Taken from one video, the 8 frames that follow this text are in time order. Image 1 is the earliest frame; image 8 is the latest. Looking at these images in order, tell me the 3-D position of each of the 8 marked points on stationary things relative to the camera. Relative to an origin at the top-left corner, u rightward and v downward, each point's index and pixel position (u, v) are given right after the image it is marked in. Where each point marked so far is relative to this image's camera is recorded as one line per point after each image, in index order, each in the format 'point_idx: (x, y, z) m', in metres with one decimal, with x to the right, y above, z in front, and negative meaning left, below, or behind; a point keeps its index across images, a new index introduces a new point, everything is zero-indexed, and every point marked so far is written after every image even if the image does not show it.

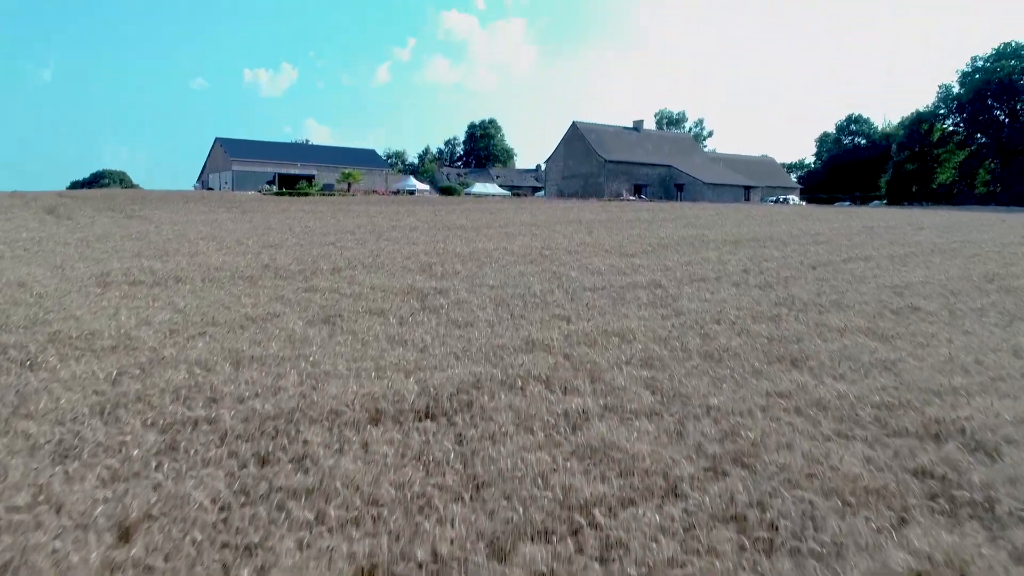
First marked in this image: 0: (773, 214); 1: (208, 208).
0: (+6.3, +1.8, +14.1) m
1: (-7.5, +2.0, +14.3) m
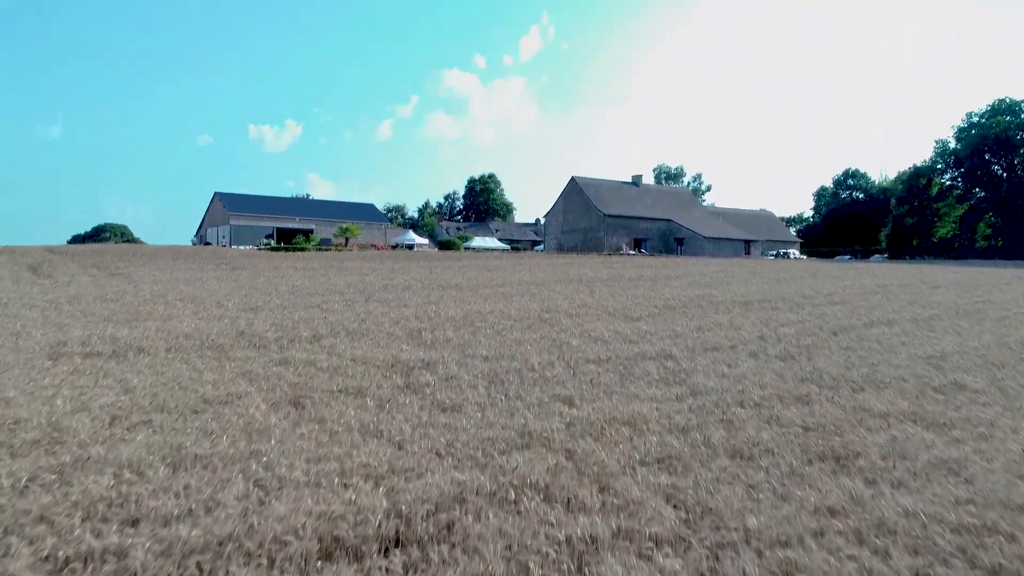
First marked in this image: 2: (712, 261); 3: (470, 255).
0: (+6.3, +0.4, +13.7) m
1: (-7.5, +0.6, +14.0) m
2: (+6.3, +0.8, +18.4) m
3: (-1.5, +1.1, +21.0) m
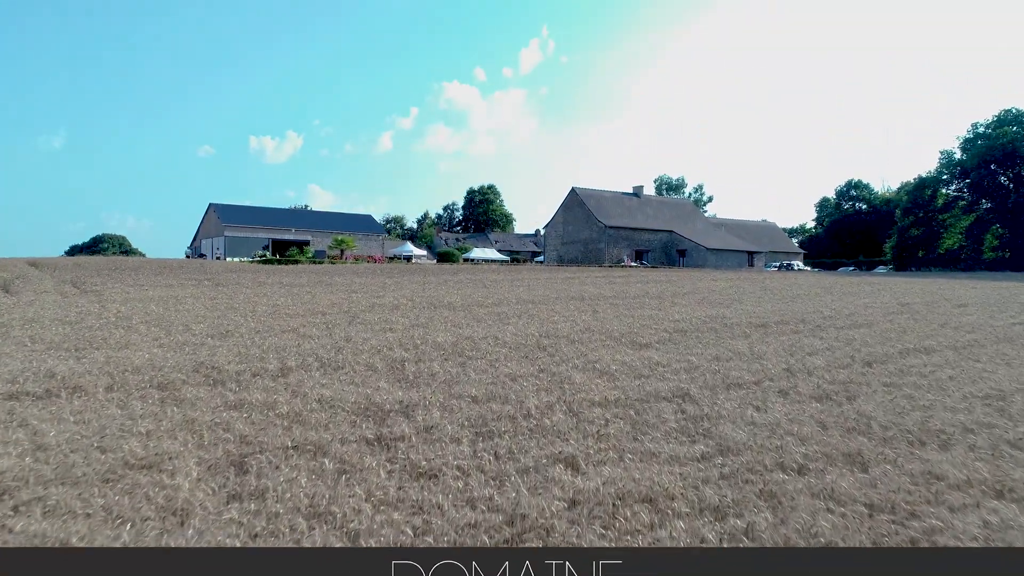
0: (+6.3, 0.0, +13.1) m
1: (-7.6, +0.2, +13.3) m
2: (+6.3, +0.4, +17.7) m
3: (-1.5, +0.6, +20.4) m
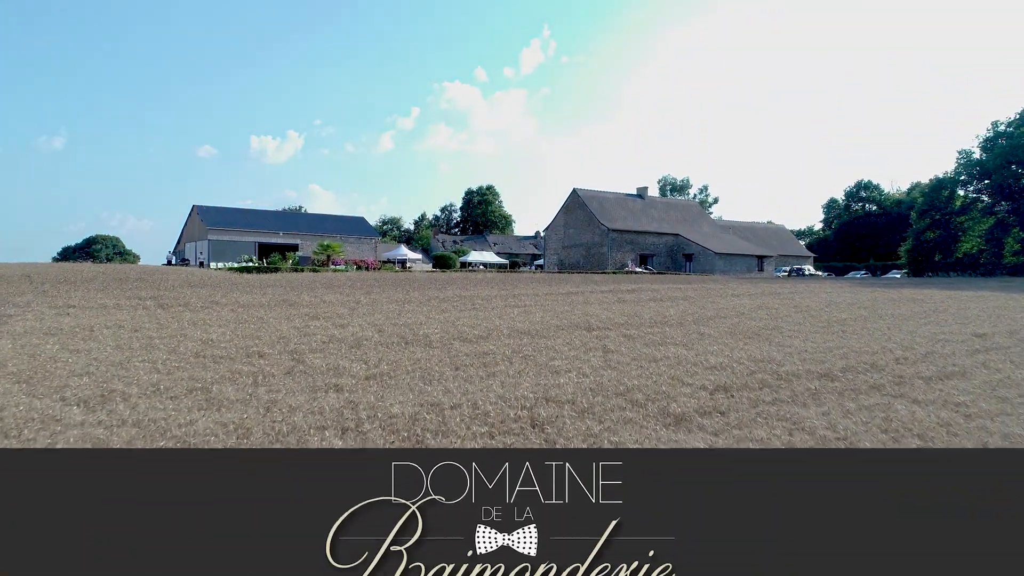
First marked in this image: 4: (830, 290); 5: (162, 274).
0: (+6.1, -0.4, +11.4) m
1: (-7.7, -0.2, +11.6) m
2: (+6.1, 0.0, +16.0) m
3: (-1.6, +0.2, +18.7) m
4: (+9.9, -0.1, +18.0) m
5: (-9.7, +0.4, +16.2) m
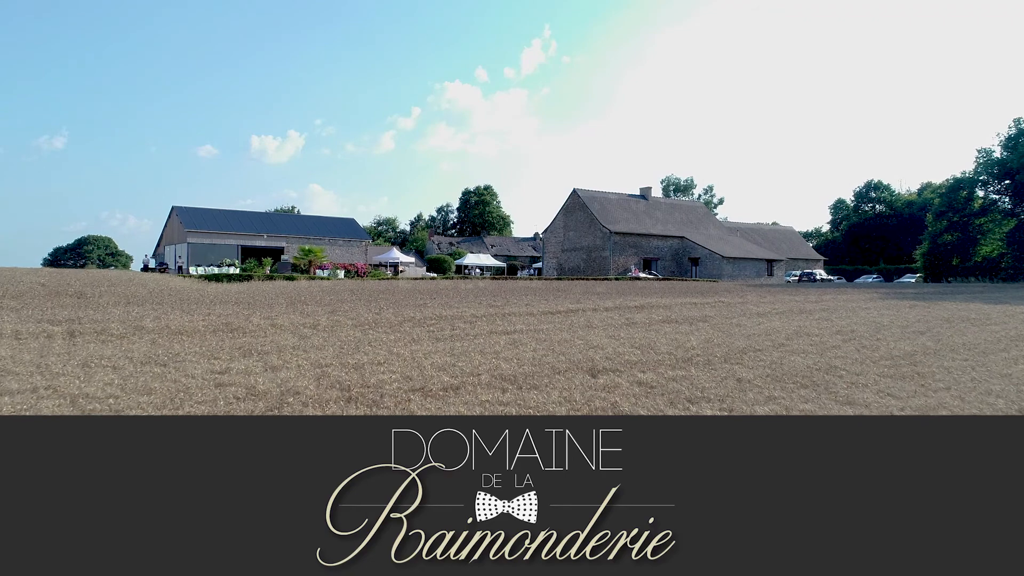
0: (+6.0, -0.7, +9.5) m
1: (-7.9, -0.5, +9.8) m
2: (+6.0, -0.3, +14.2) m
3: (-1.8, -0.1, +16.9) m
4: (+9.7, -0.4, +16.1) m
5: (-9.9, +0.1, +14.3) m
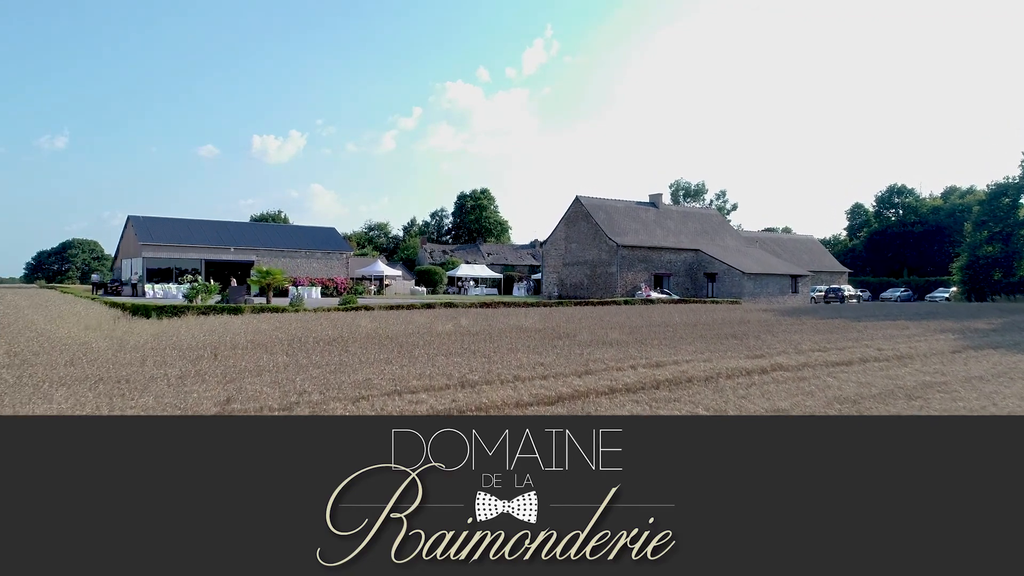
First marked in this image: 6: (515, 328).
0: (+5.7, -1.7, +6.0) m
1: (-8.1, -1.5, +6.3) m
2: (+5.7, -1.4, +10.6) m
3: (-2.1, -1.1, +13.3) m
4: (+9.4, -1.4, +12.6) m
5: (-10.2, -0.9, +10.8) m
6: (+0.1, -1.0, +14.1) m
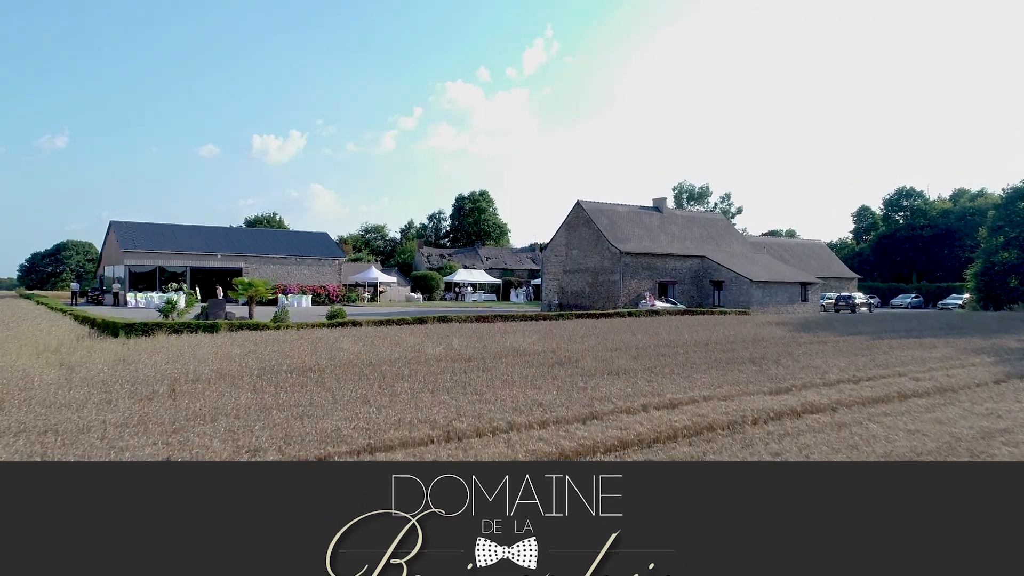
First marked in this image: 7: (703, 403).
0: (+5.6, -2.2, +4.8) m
1: (-8.2, -2.0, +5.1) m
2: (+5.6, -1.8, +9.4) m
3: (-2.1, -1.5, +12.1) m
4: (+9.3, -1.9, +11.4) m
5: (-10.3, -1.3, +9.6) m
6: (0.0, -1.4, +12.9) m
7: (+2.9, -1.8, +9.6) m
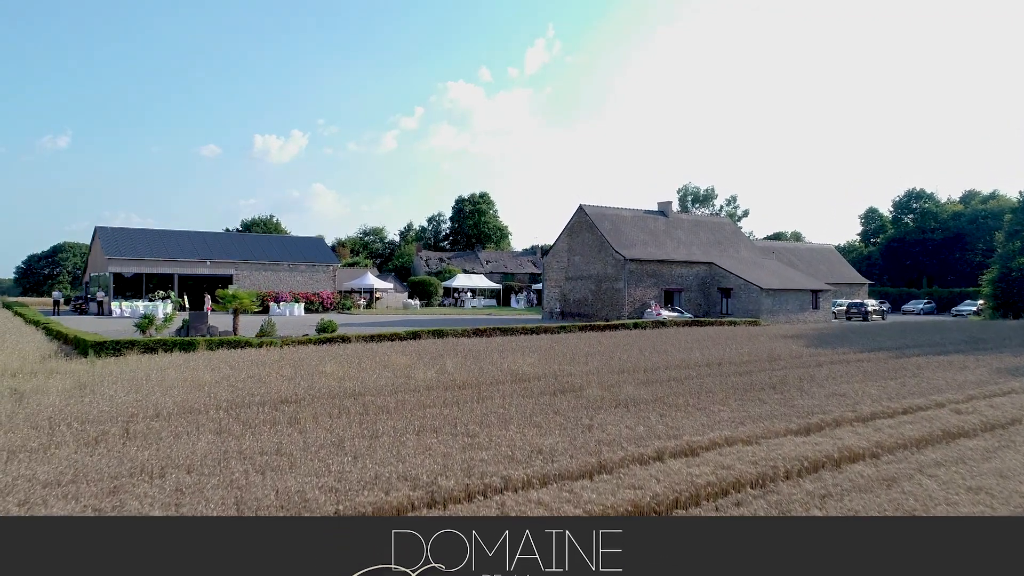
0: (+5.5, -2.5, +3.7) m
1: (-8.3, -2.3, +4.0) m
2: (+5.6, -2.2, +8.3) m
3: (-2.2, -1.9, +11.1) m
4: (+9.3, -2.3, +10.3) m
5: (-10.3, -1.7, +8.6) m
6: (-0.1, -1.8, +11.8) m
7: (+2.8, -2.2, +8.5) m
